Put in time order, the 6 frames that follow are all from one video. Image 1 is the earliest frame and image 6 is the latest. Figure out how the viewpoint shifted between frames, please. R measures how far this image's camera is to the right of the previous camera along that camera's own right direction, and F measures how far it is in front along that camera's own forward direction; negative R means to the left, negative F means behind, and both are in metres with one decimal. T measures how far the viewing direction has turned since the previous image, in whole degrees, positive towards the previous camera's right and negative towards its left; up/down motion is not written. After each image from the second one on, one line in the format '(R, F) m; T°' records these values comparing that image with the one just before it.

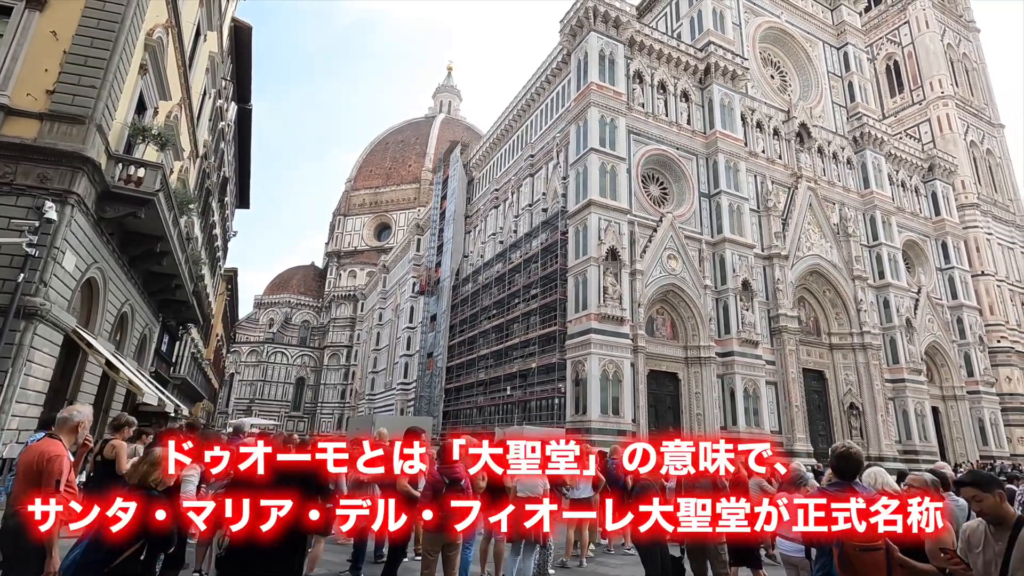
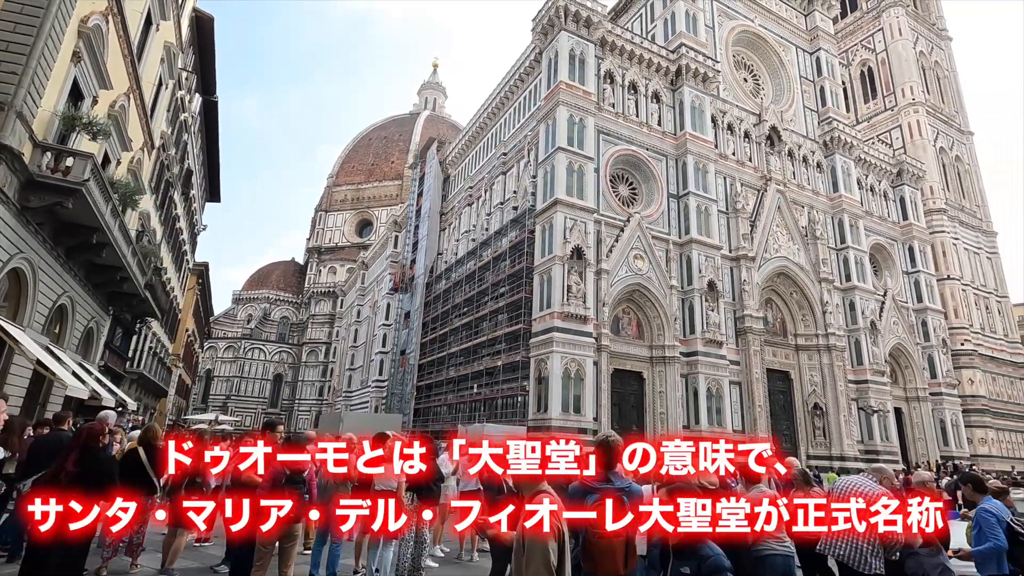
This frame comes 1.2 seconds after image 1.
(+0.8, 0.0) m; +1°
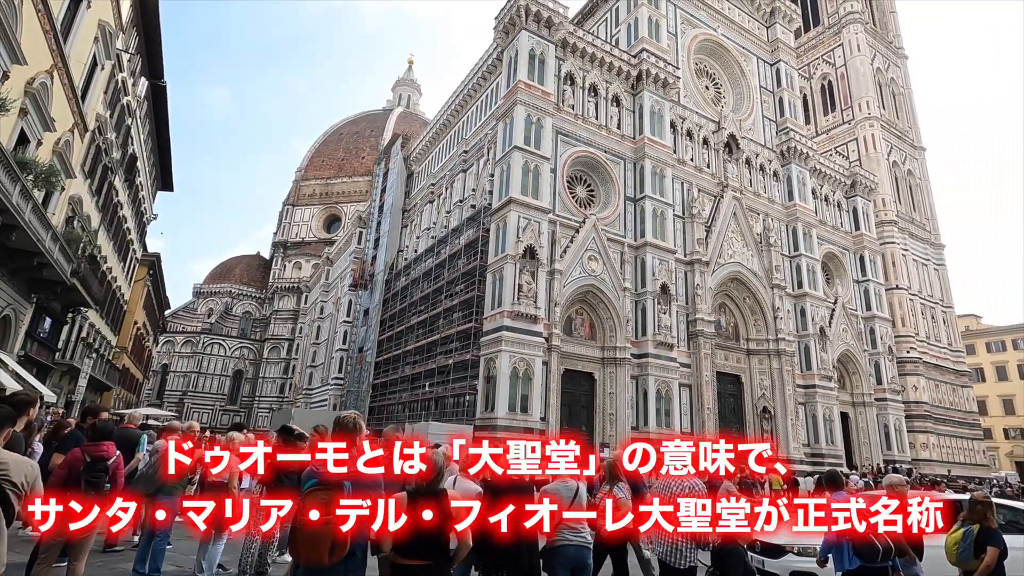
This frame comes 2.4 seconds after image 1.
(+0.8, +0.1) m; +3°
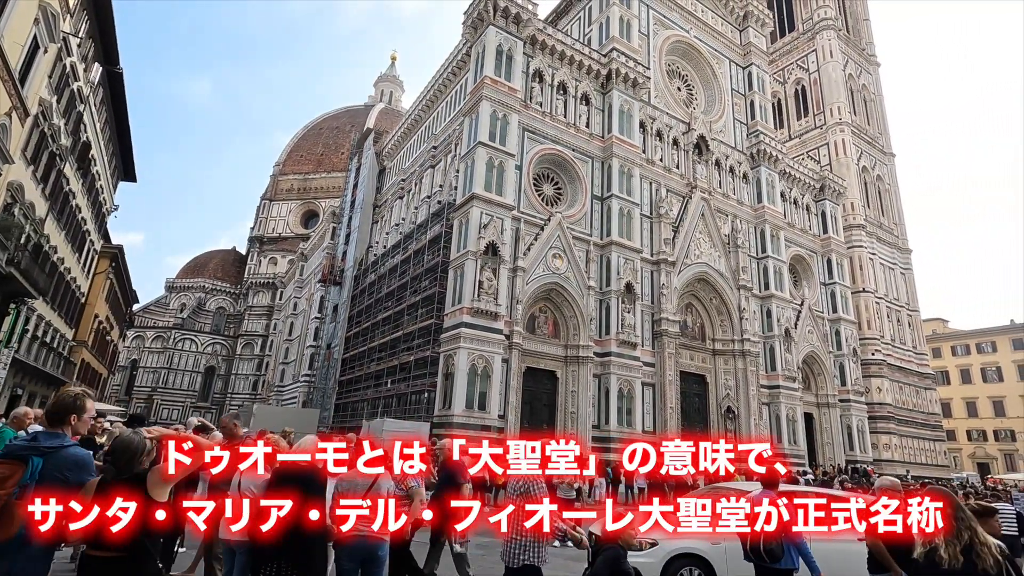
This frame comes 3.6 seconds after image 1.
(+0.8, +0.1) m; +2°
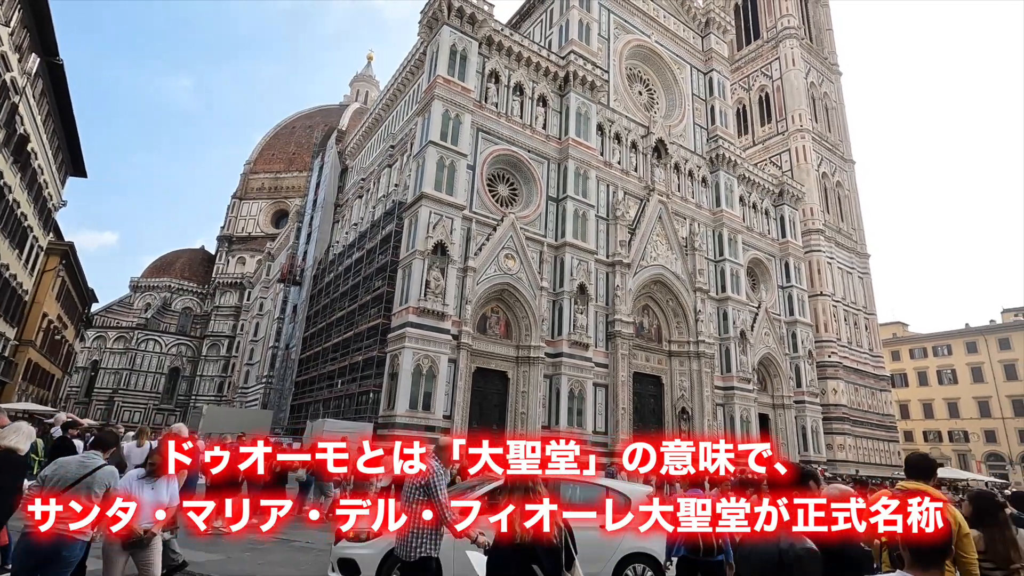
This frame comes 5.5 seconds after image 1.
(+1.2, 0.0) m; +2°
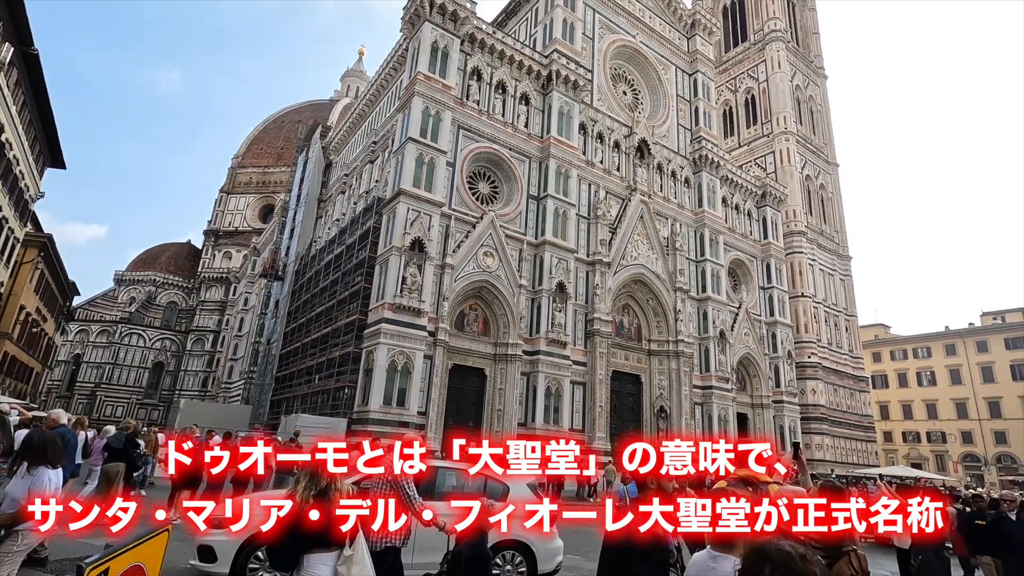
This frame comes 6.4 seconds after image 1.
(+0.5, -0.1) m; +1°
